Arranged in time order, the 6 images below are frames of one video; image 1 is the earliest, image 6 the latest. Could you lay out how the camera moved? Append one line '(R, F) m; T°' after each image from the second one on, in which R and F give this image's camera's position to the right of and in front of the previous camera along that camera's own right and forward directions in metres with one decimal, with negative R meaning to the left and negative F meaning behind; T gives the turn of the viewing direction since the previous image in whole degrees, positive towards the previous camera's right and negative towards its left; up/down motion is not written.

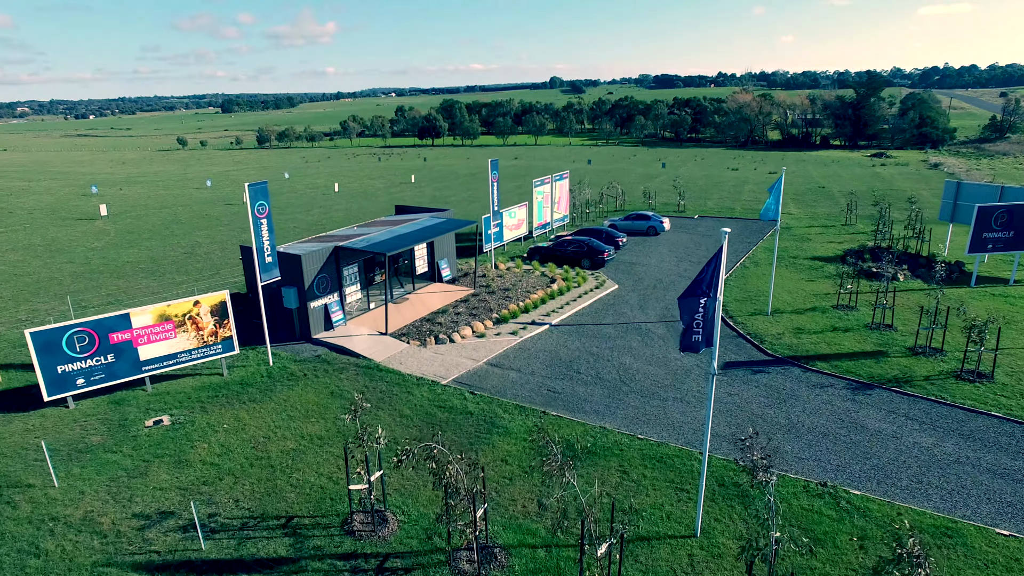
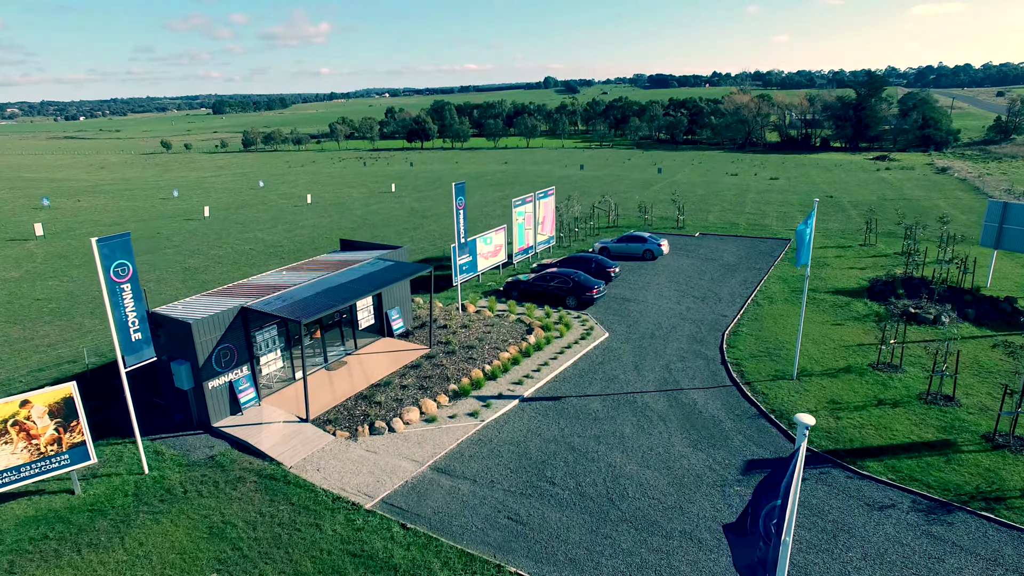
(+0.8, +4.4) m; 0°
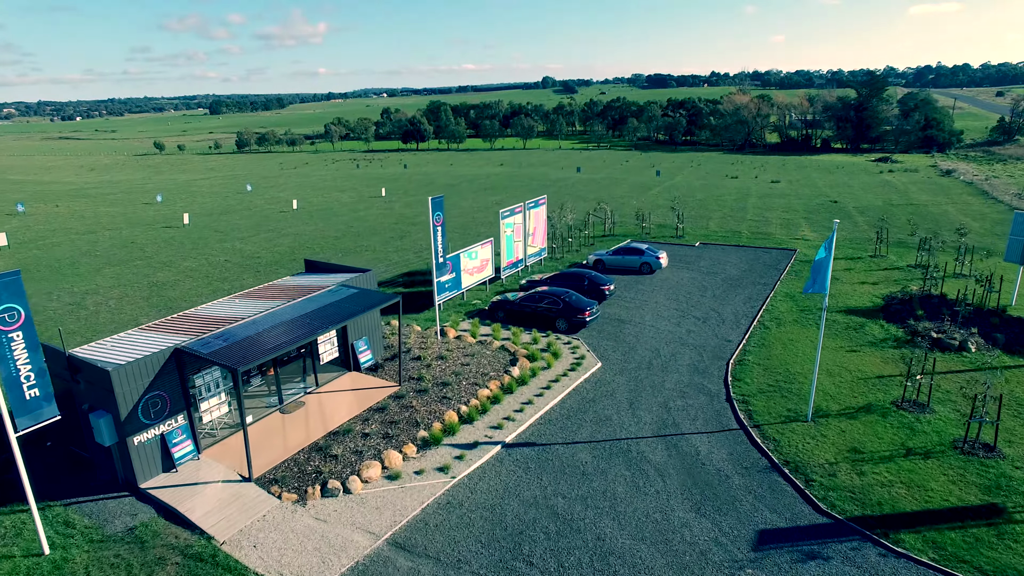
(+0.4, +2.1) m; 0°
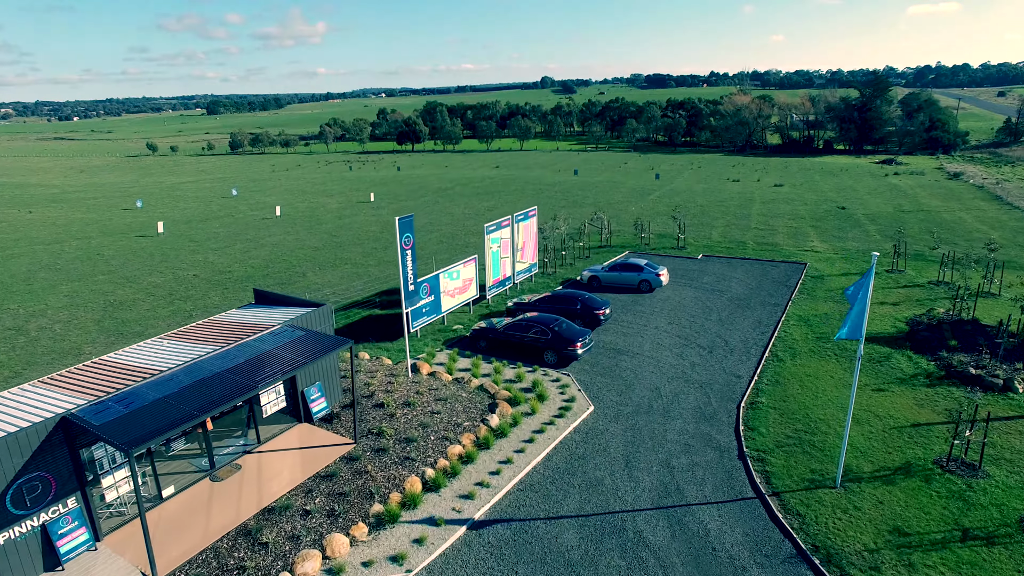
(+0.5, +2.5) m; 0°
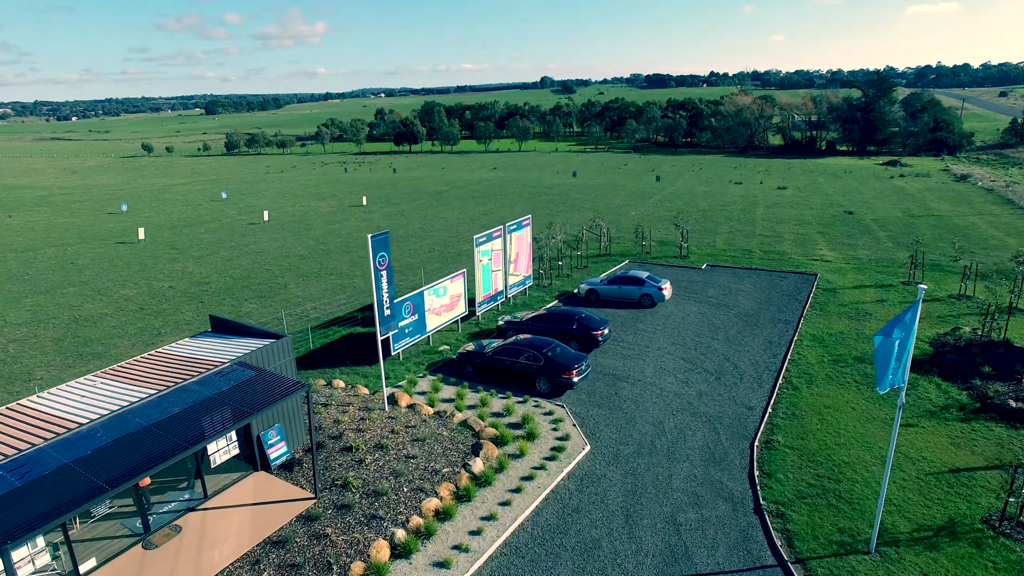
(+0.3, +1.8) m; 0°
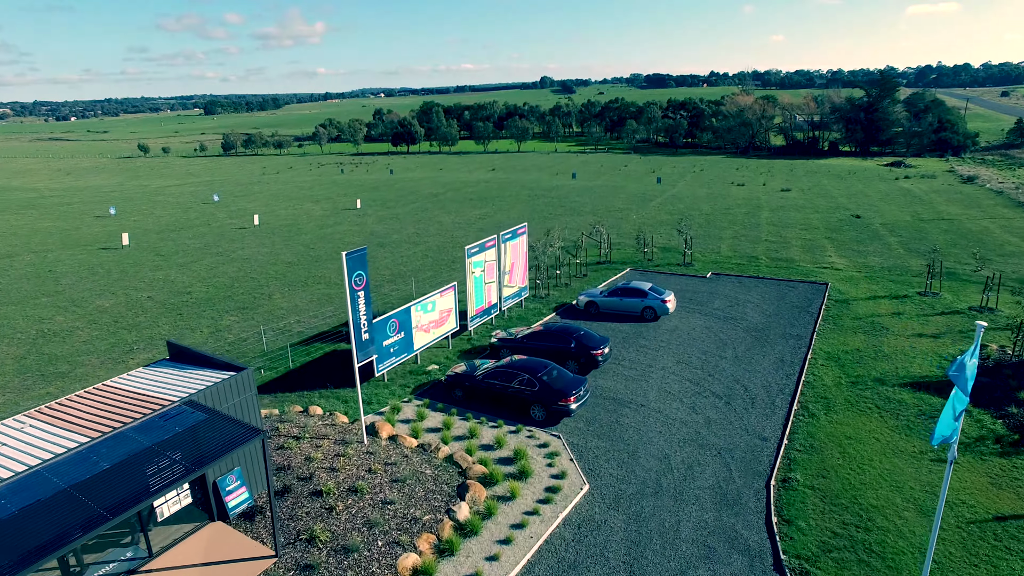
(+0.2, +1.5) m; 0°
